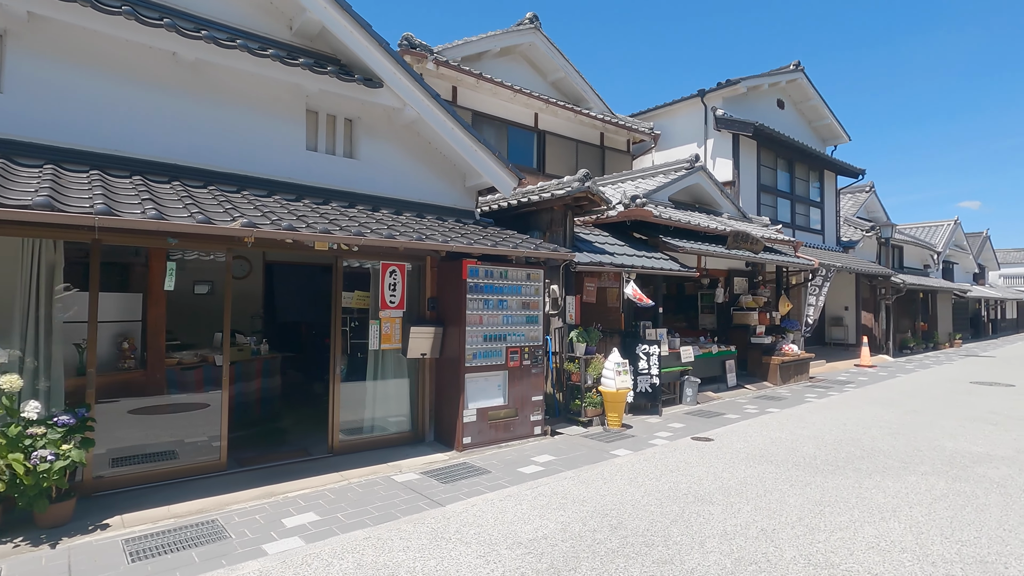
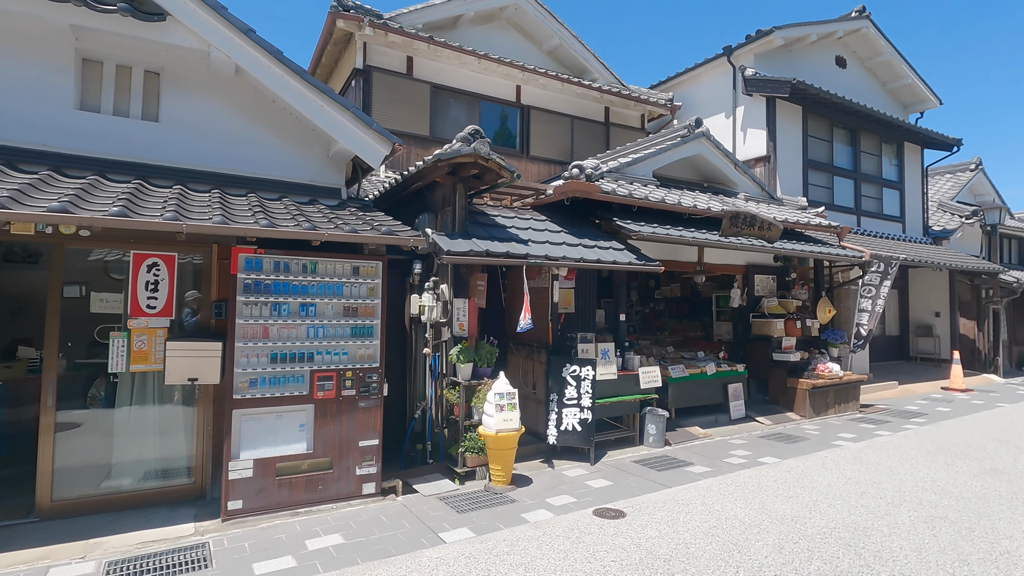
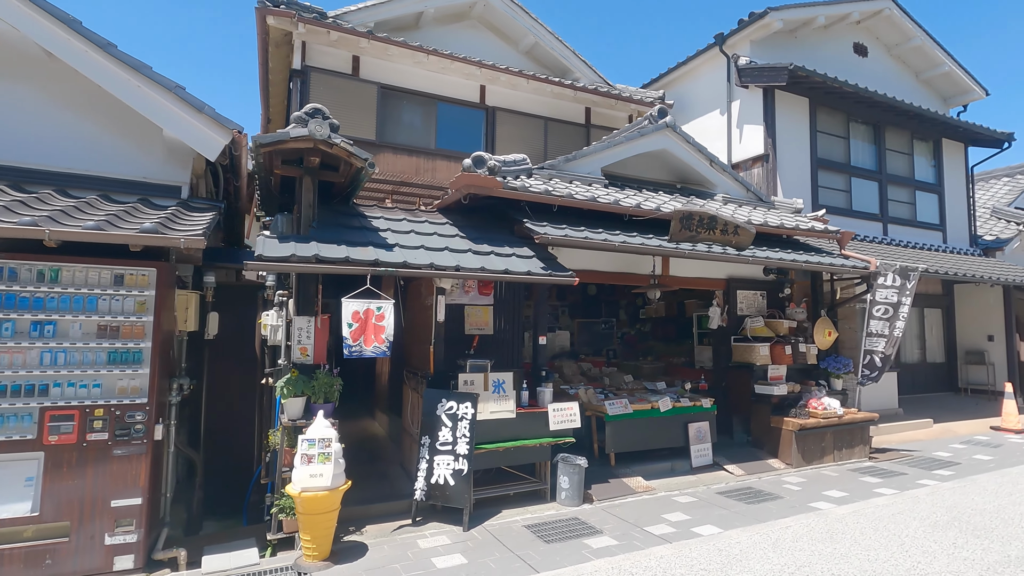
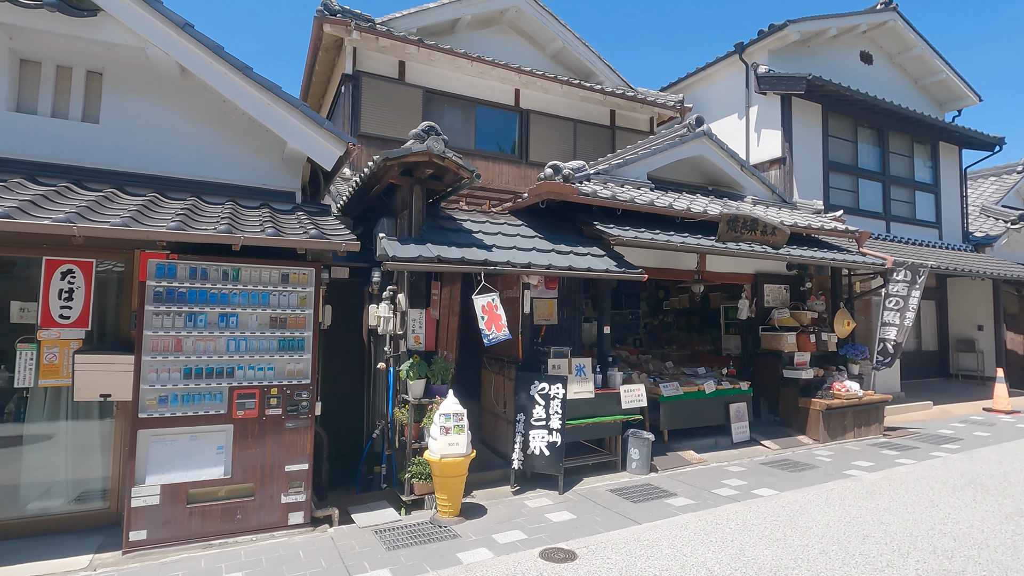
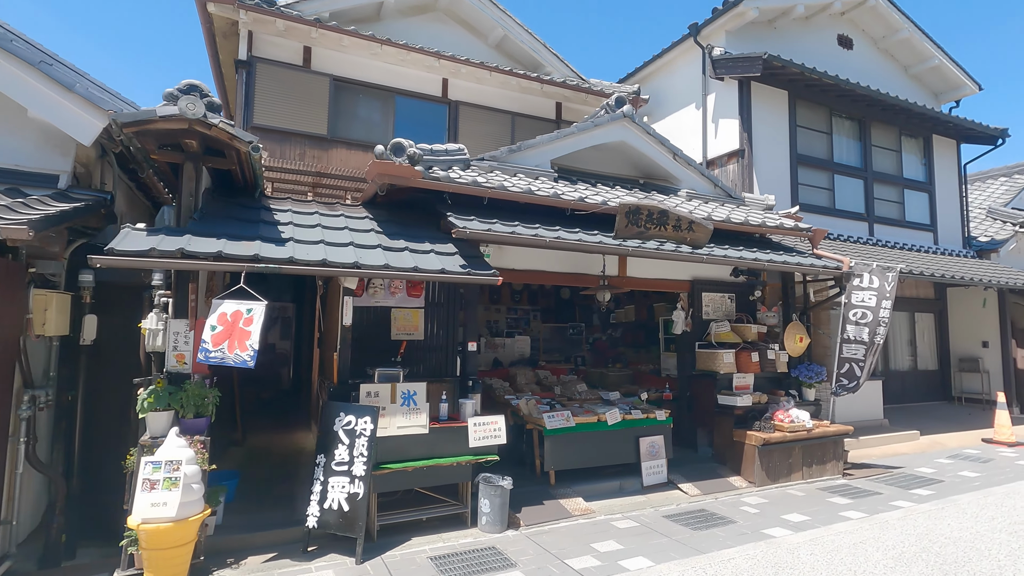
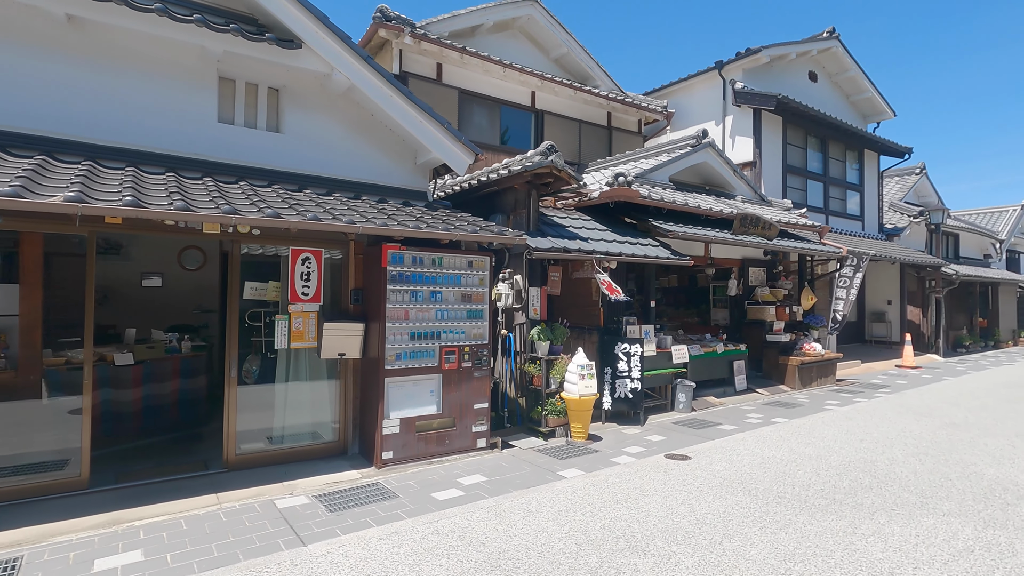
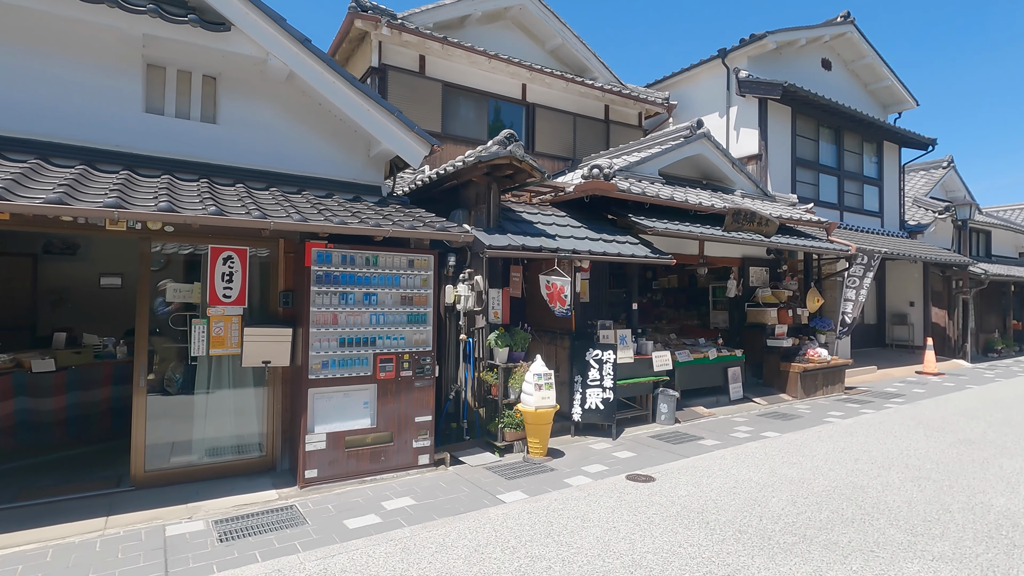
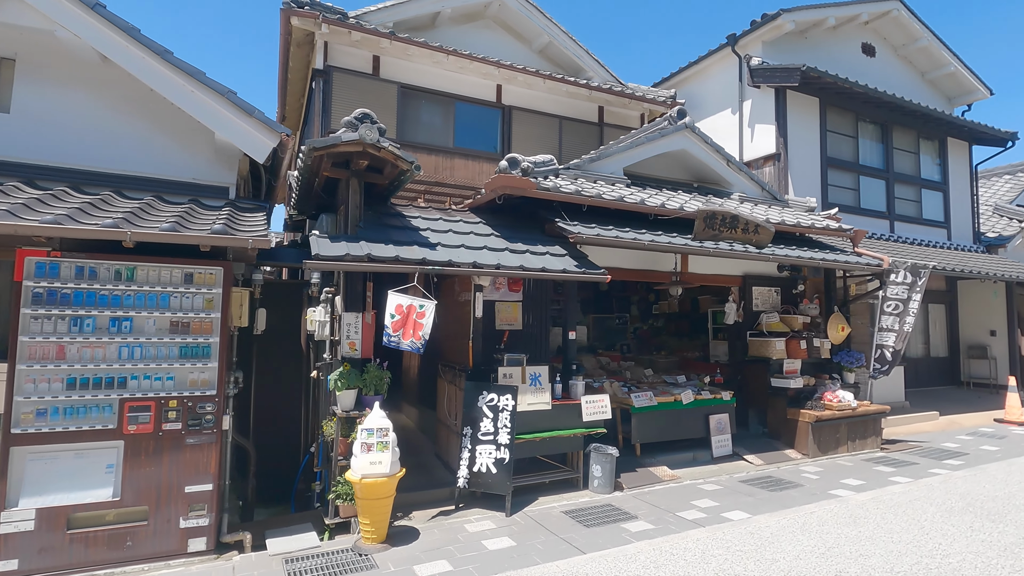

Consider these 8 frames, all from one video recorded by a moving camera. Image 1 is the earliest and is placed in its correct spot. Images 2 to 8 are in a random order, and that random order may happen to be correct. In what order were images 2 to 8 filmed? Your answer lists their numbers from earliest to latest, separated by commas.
6, 7, 2, 4, 8, 3, 5
